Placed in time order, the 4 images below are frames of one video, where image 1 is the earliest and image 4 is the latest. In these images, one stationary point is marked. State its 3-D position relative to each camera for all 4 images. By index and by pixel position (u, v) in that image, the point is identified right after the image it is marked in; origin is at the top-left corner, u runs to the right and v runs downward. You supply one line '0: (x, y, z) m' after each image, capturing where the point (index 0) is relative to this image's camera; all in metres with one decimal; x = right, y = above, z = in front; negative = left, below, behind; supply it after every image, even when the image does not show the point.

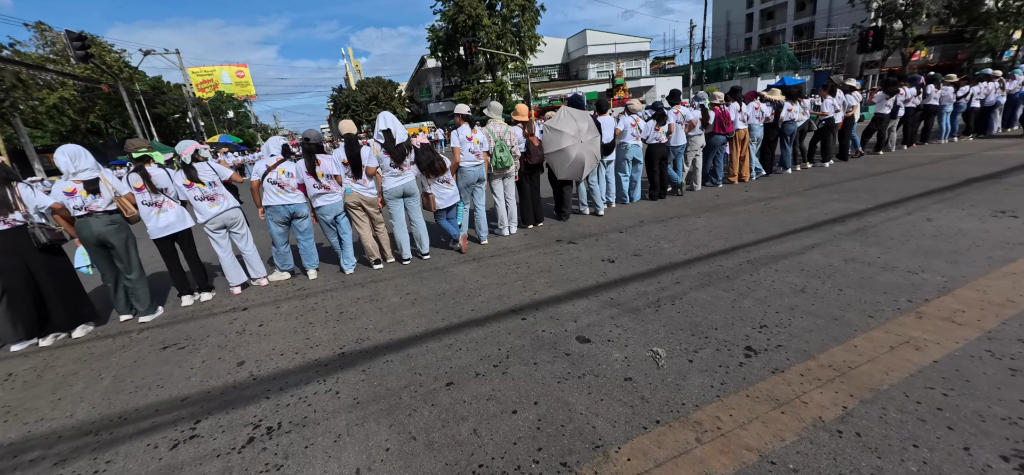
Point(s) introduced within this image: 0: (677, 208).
0: (+2.4, +0.4, +5.9) m
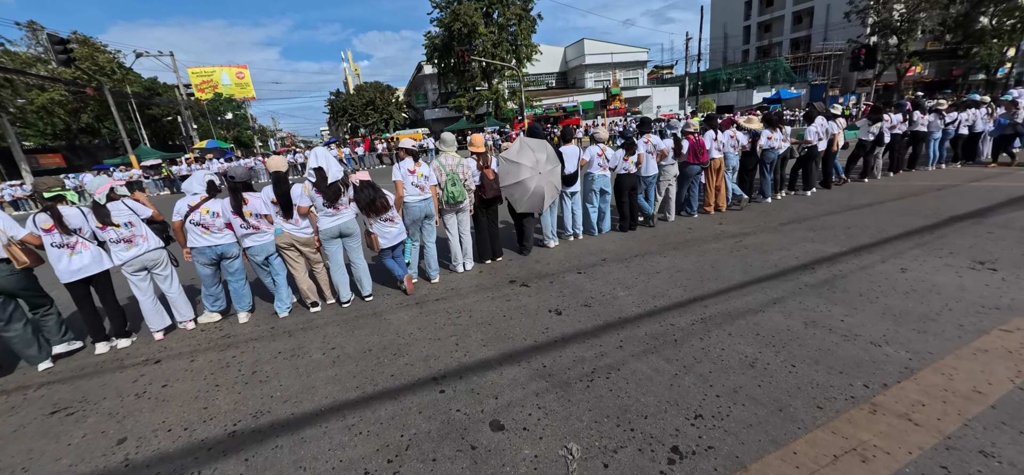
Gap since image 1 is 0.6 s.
0: (+1.8, -0.1, +5.6) m
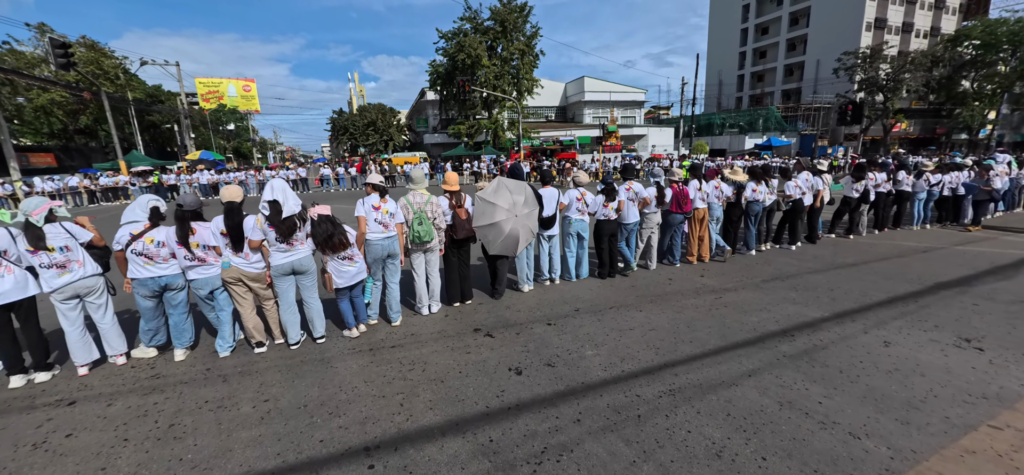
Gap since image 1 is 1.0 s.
0: (+1.5, -0.7, +5.4) m
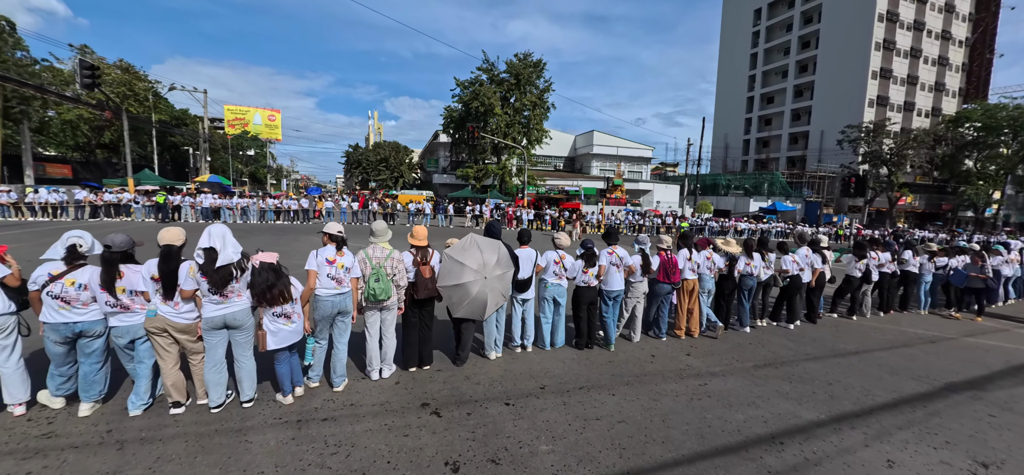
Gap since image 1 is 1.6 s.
0: (+1.0, -1.6, +4.9) m
